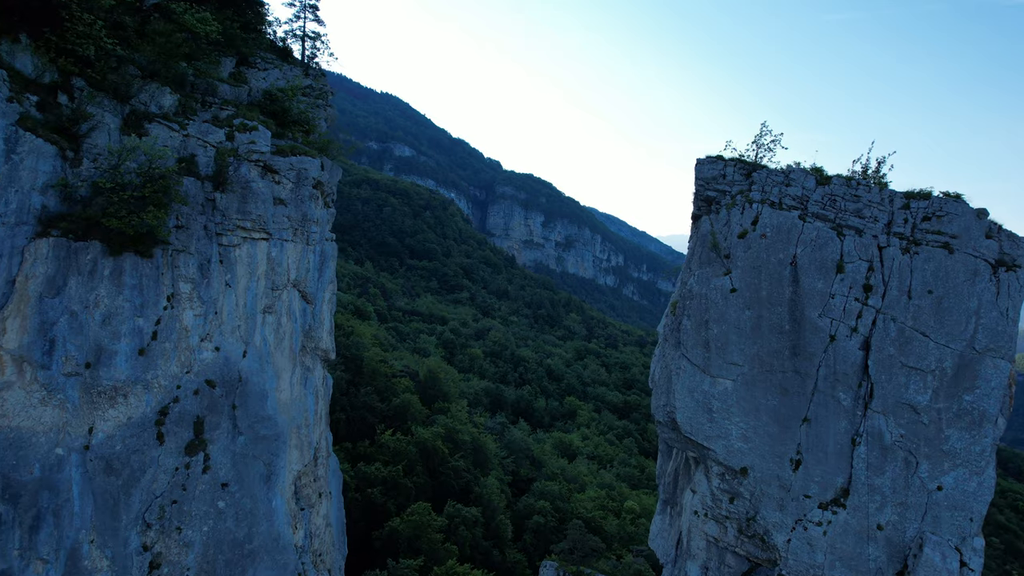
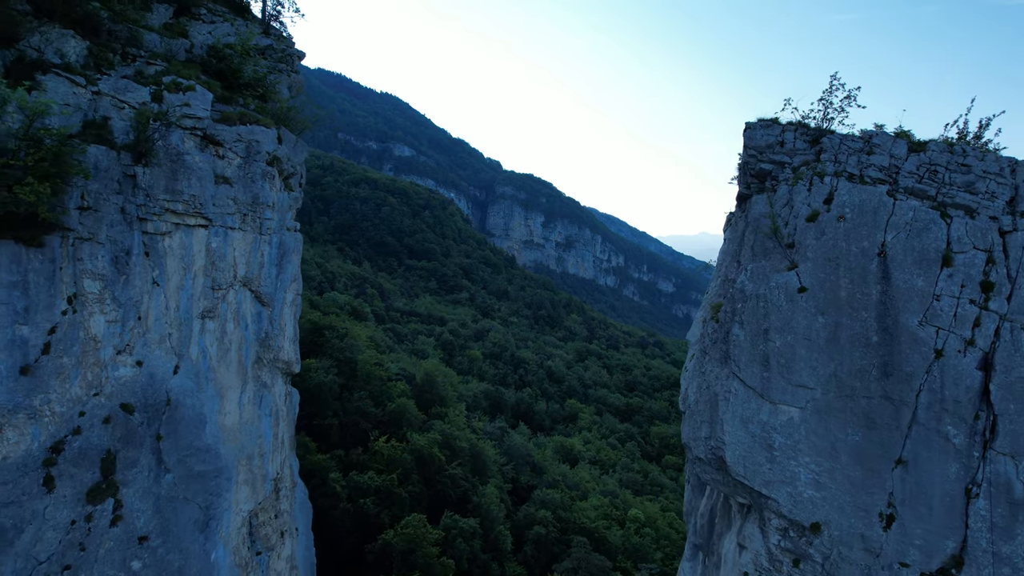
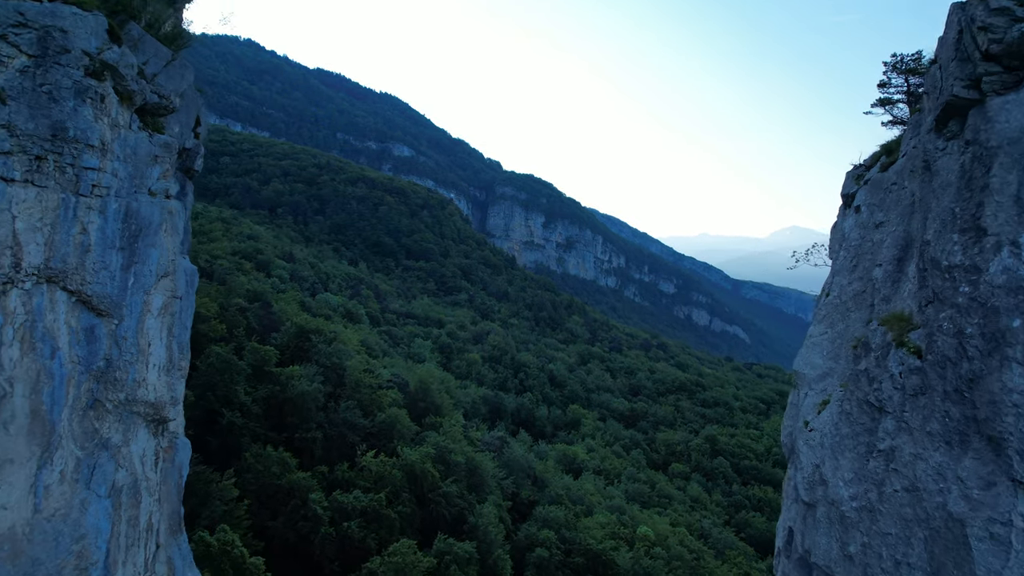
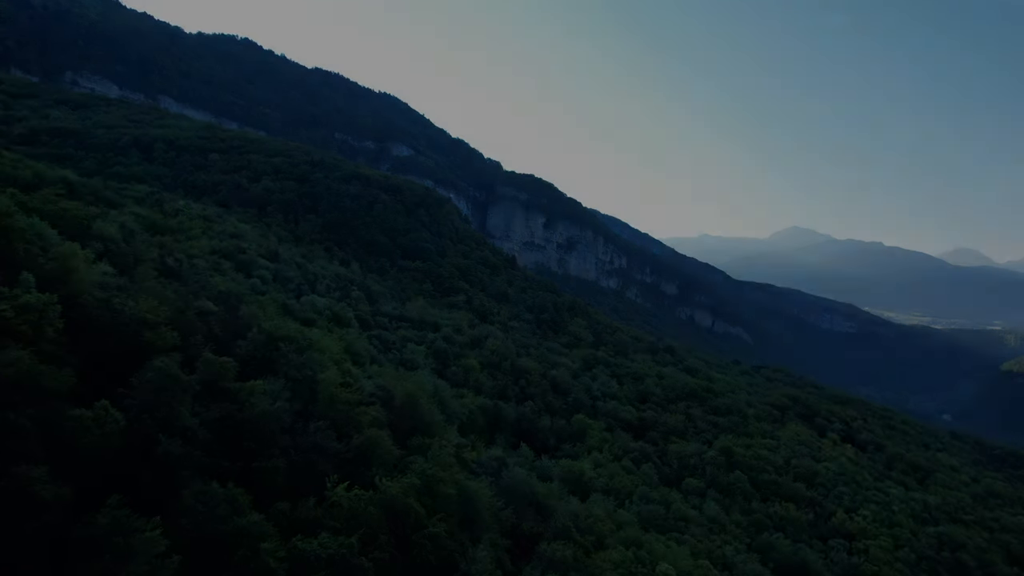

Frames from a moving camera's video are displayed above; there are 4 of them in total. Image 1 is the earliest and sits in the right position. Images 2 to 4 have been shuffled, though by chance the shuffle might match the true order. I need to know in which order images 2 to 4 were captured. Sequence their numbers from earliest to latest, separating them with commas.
2, 3, 4
